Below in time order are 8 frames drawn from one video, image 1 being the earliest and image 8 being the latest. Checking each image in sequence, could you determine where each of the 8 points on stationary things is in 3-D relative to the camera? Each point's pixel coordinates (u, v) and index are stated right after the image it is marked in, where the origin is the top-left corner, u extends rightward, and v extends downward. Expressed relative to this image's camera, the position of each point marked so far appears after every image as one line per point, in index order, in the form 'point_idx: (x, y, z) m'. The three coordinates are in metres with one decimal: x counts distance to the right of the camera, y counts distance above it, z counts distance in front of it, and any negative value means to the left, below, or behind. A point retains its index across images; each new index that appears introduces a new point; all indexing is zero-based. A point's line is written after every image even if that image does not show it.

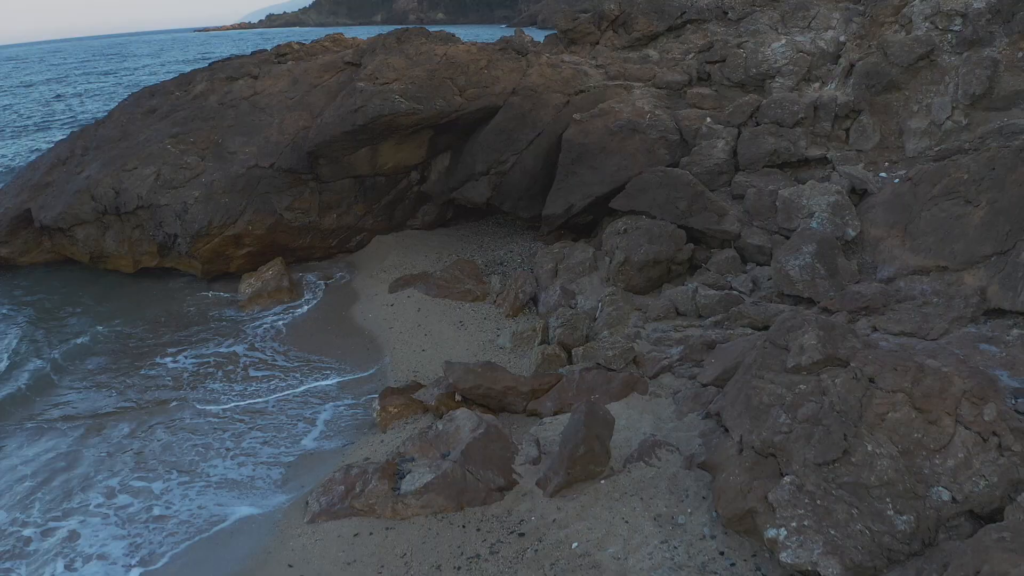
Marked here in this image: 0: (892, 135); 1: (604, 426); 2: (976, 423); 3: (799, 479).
0: (+4.3, +1.7, +10.0) m
1: (+0.6, -0.9, +6.0) m
2: (+2.4, -0.7, +4.7) m
3: (+1.5, -1.0, +4.7) m
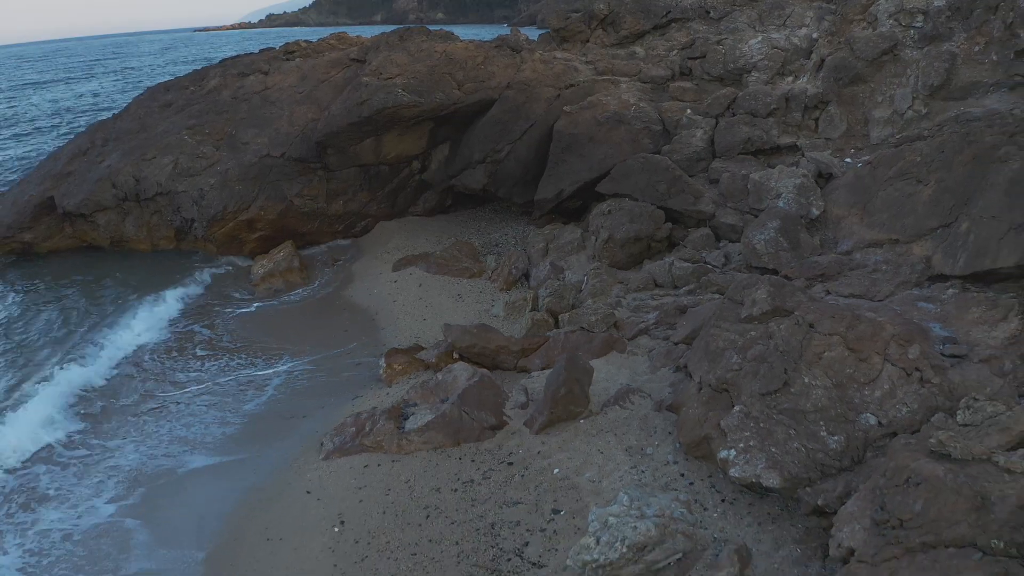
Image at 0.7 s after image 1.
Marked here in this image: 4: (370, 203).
0: (+4.2, +2.0, +10.8) m
1: (+0.5, -0.7, +6.8) m
2: (+2.4, -0.4, +5.5) m
3: (+1.4, -0.7, +5.5) m
4: (-2.0, +1.2, +12.8) m
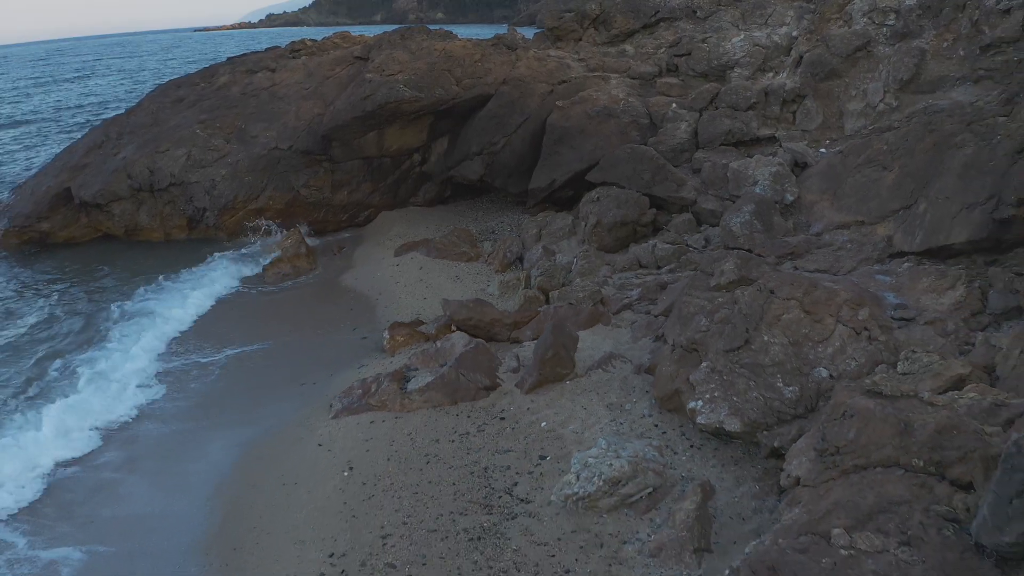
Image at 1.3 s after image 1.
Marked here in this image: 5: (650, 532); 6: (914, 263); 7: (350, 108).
0: (+4.1, +2.2, +11.5) m
1: (+0.5, -0.4, +7.4) m
2: (+2.3, -0.2, +6.1) m
3: (+1.4, -0.5, +6.2) m
4: (-2.1, +1.4, +13.5) m
5: (+0.8, -1.4, +5.1) m
6: (+3.4, +0.2, +7.5) m
7: (-2.2, +2.5, +12.3) m
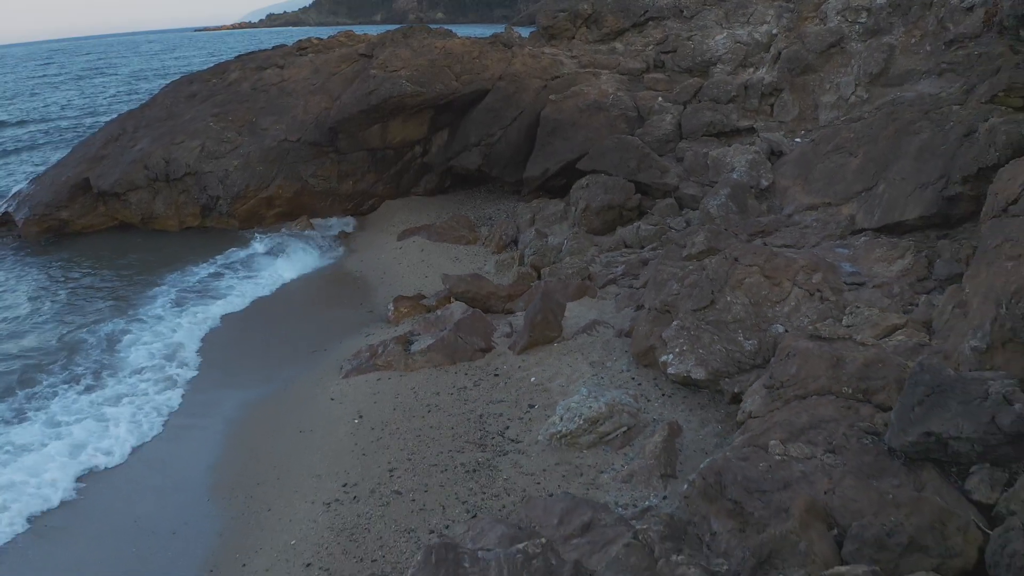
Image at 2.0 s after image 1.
0: (+4.1, +2.4, +12.2) m
1: (+0.4, -0.2, +8.2) m
2: (+2.3, 0.0, +6.8) m
3: (+1.3, -0.3, +6.9) m
4: (-2.1, +1.7, +14.2) m
5: (+0.7, -1.2, +5.9) m
6: (+3.4, +0.5, +8.3) m
7: (-2.3, +2.7, +13.1) m
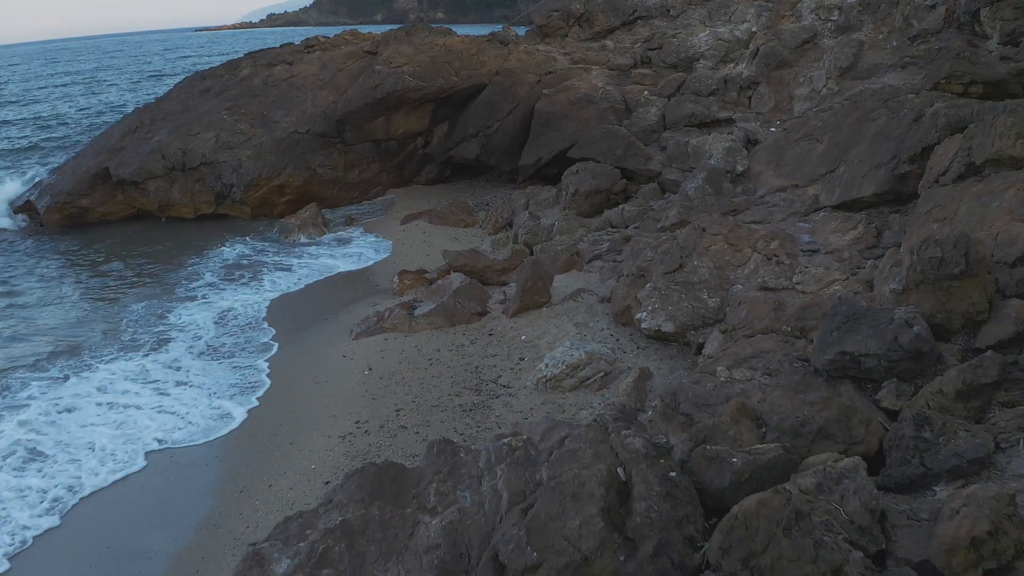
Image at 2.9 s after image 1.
0: (+4.0, +2.7, +13.1) m
1: (+0.4, +0.1, +9.0) m
2: (+2.2, +0.3, +7.7) m
3: (+1.3, 0.0, +7.8) m
4: (-2.2, +1.9, +15.1) m
5: (+0.7, -0.9, +6.8) m
6: (+3.3, +0.8, +9.2) m
7: (-2.4, +3.0, +14.0) m
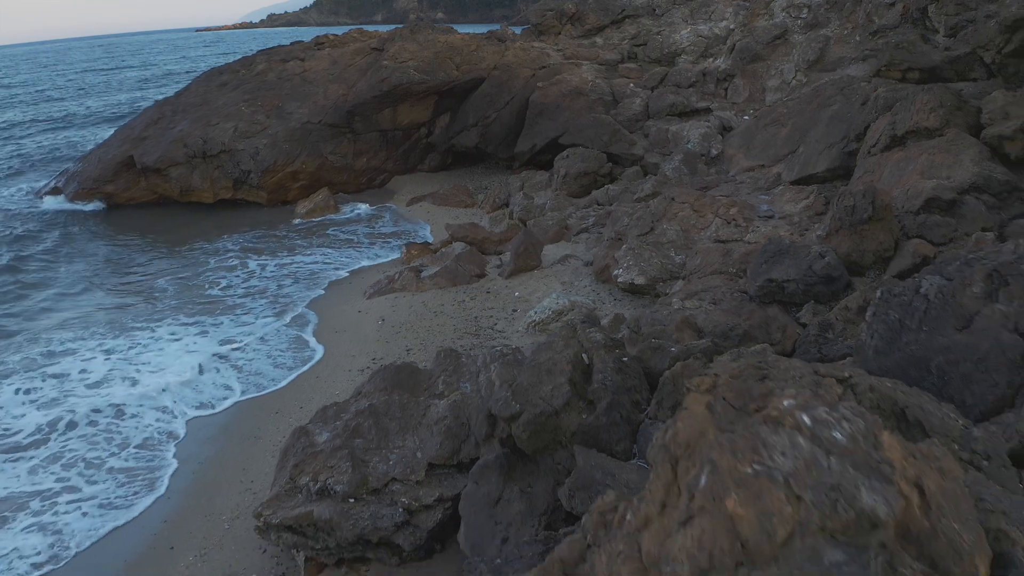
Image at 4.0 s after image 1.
0: (+3.9, +3.1, +14.3) m
1: (+0.3, +0.5, +10.2) m
2: (+2.1, +0.7, +8.9) m
3: (+1.2, +0.4, +9.0) m
4: (-2.3, +2.3, +16.3) m
5: (+0.6, -0.5, +7.9) m
6: (+3.2, +1.2, +10.3) m
7: (-2.4, +3.4, +15.2) m
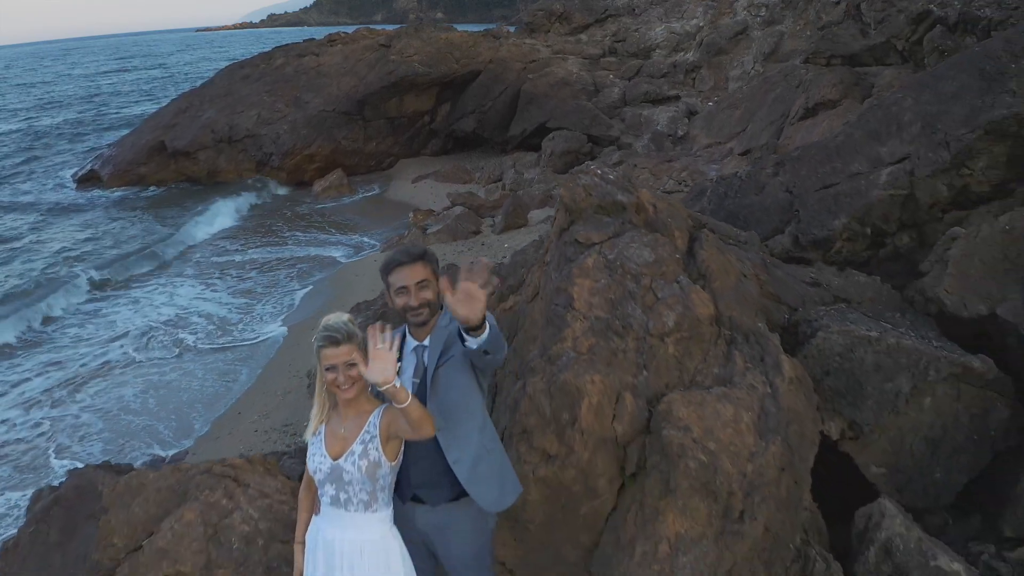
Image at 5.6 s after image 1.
0: (+3.8, +3.8, +16.2) m
1: (+0.2, +1.1, +12.1) m
2: (+2.0, +1.4, +10.8) m
3: (+1.1, +1.1, +10.9) m
4: (-2.4, +2.9, +18.2) m
5: (+0.5, +0.2, +9.8) m
6: (+3.1, +1.8, +12.2) m
7: (-2.6, +4.0, +17.1) m
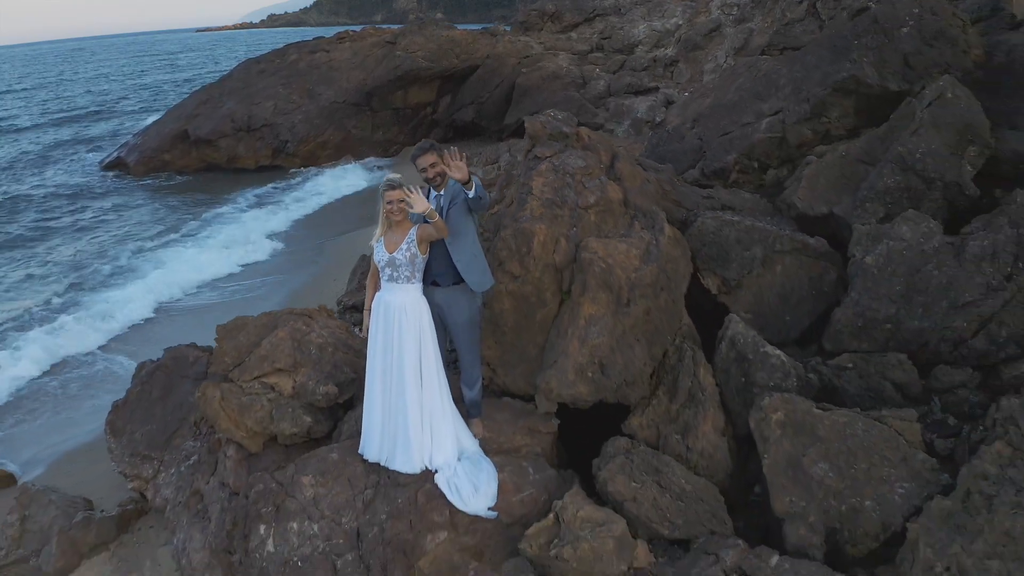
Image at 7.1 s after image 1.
0: (+3.7, +4.3, +17.9) m
1: (+0.1, +1.7, +13.8) m
2: (+1.9, +1.9, +12.5) m
3: (+1.0, +1.6, +12.5) m
4: (-2.5, +3.4, +19.9) m
5: (+0.4, +0.7, +11.5) m
6: (+3.0, +2.3, +13.9) m
7: (-2.7, +4.5, +18.8) m
